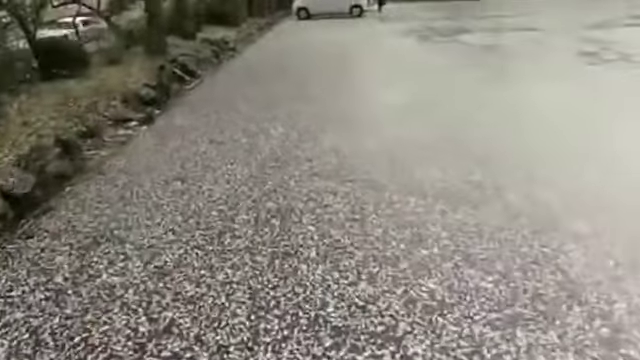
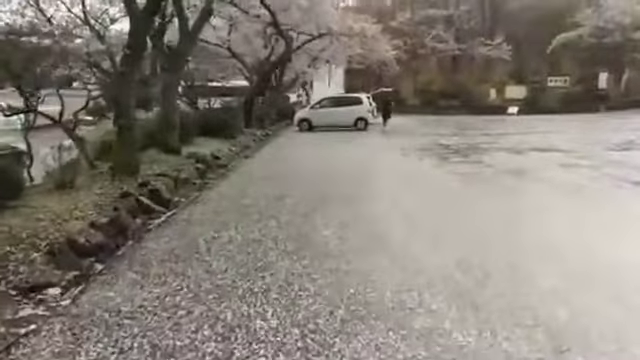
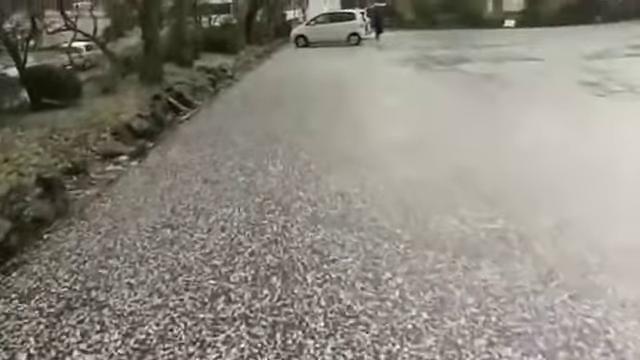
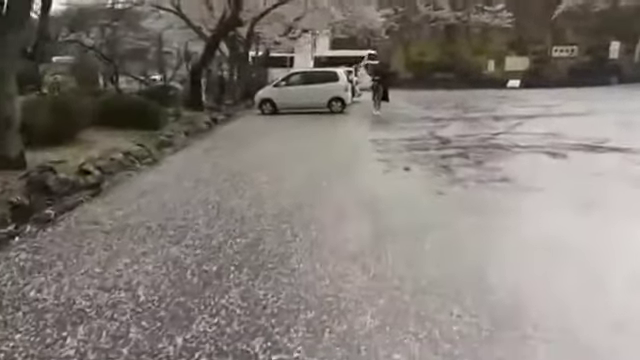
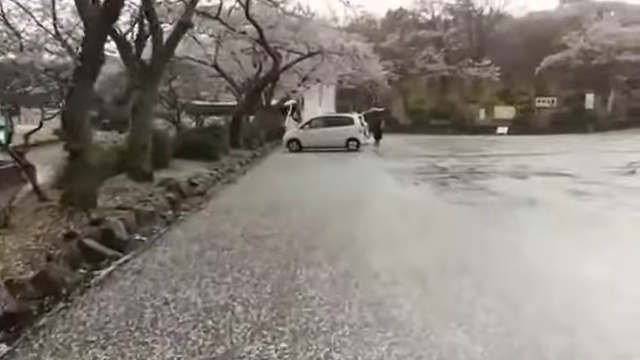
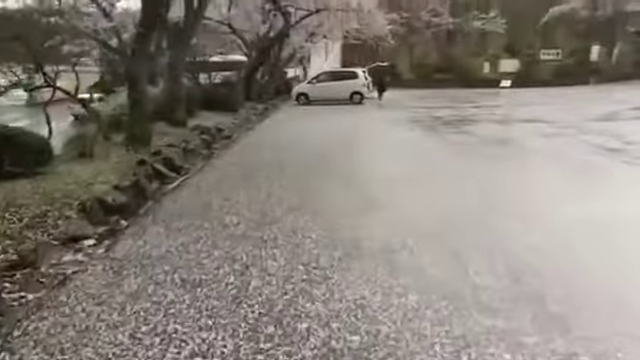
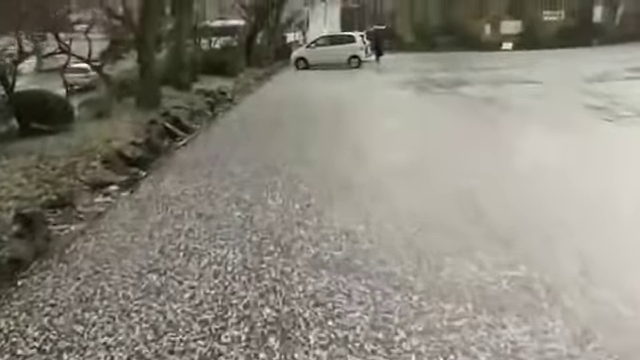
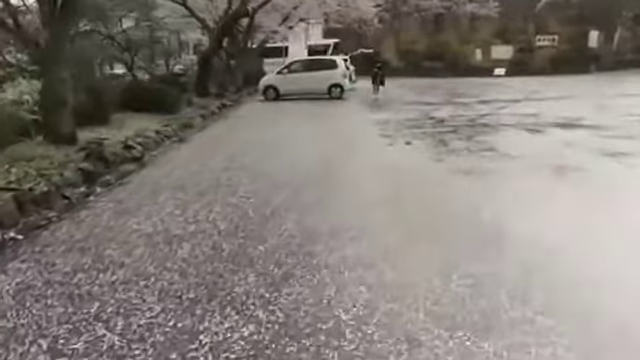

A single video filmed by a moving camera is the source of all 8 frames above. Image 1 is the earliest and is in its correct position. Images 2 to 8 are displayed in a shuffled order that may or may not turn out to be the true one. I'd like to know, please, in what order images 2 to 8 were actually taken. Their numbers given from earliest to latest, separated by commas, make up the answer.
3, 7, 6, 2, 5, 8, 4
